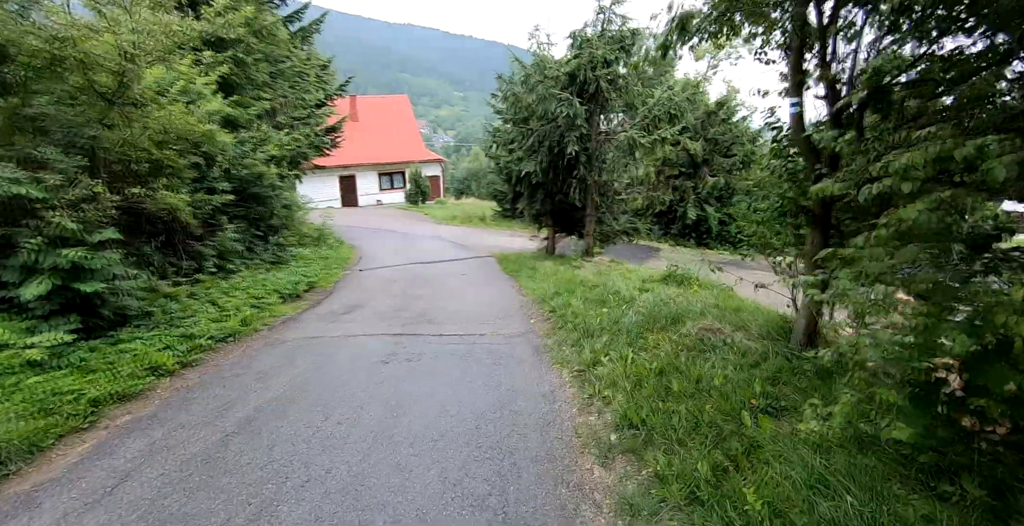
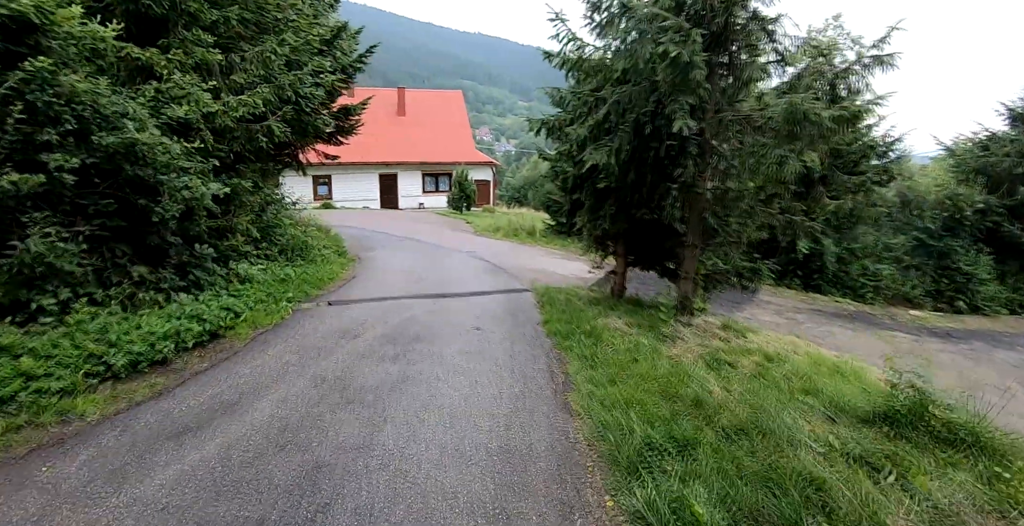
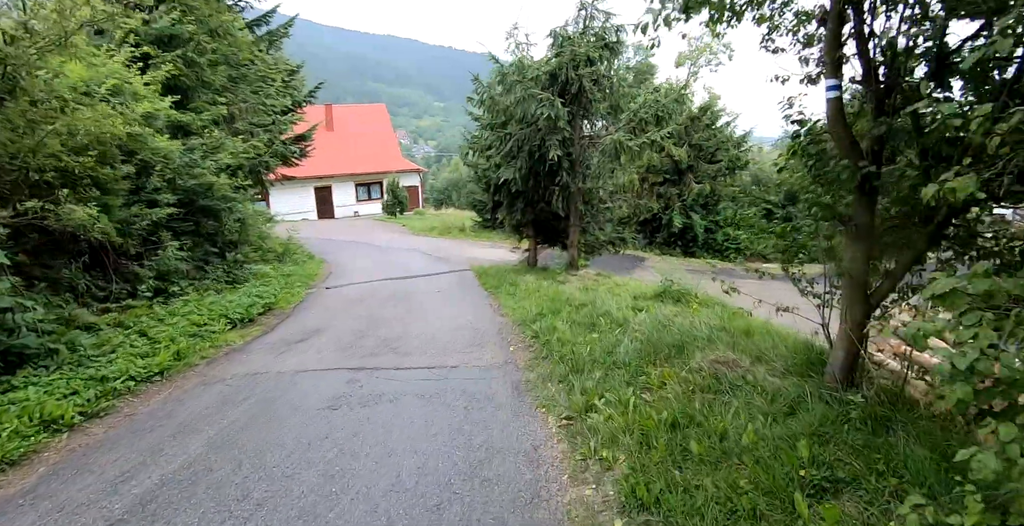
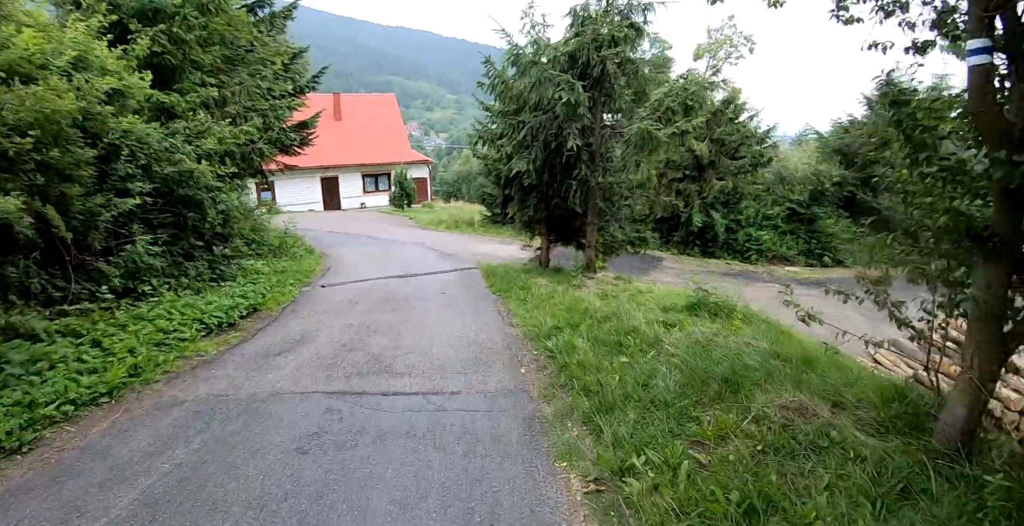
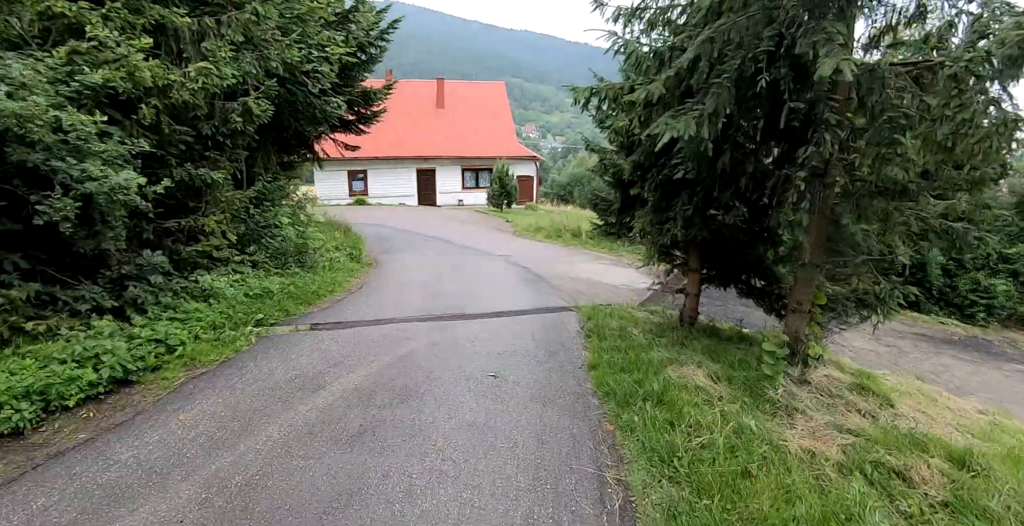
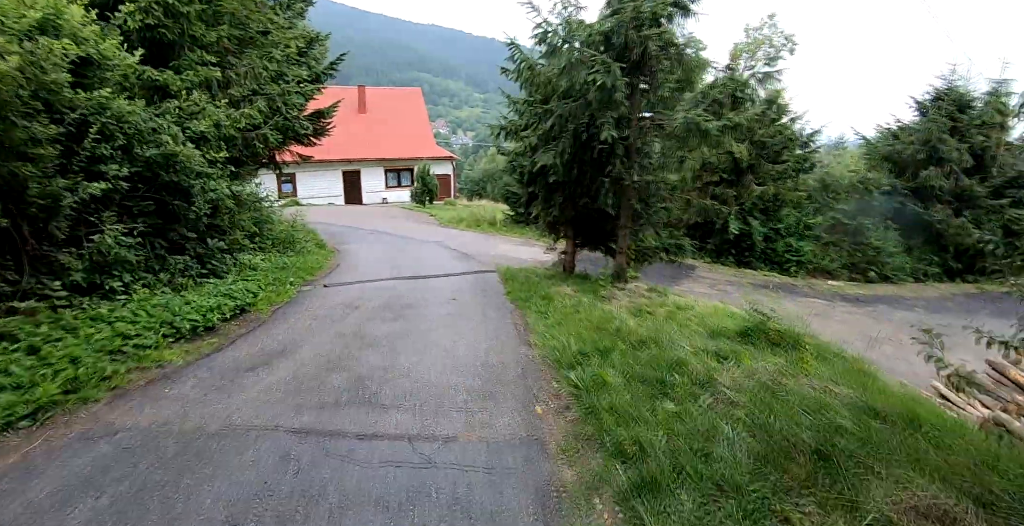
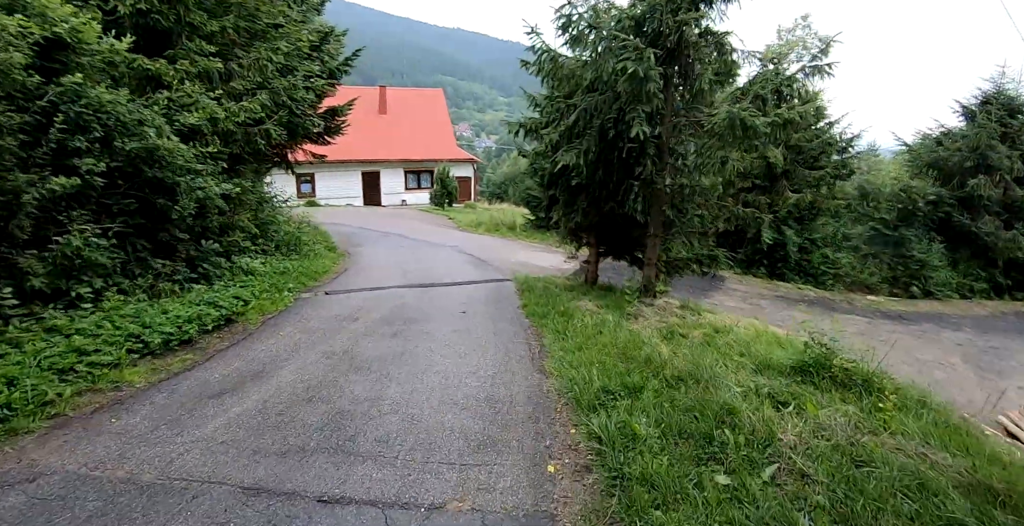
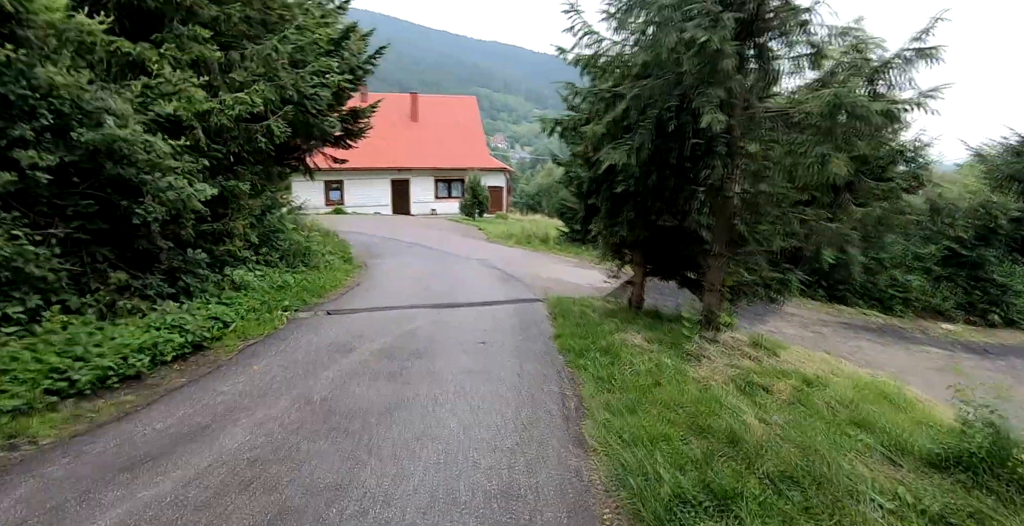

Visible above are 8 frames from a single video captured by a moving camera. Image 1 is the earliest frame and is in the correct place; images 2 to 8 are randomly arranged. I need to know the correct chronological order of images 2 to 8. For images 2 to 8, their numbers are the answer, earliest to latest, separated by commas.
3, 4, 6, 7, 2, 8, 5
